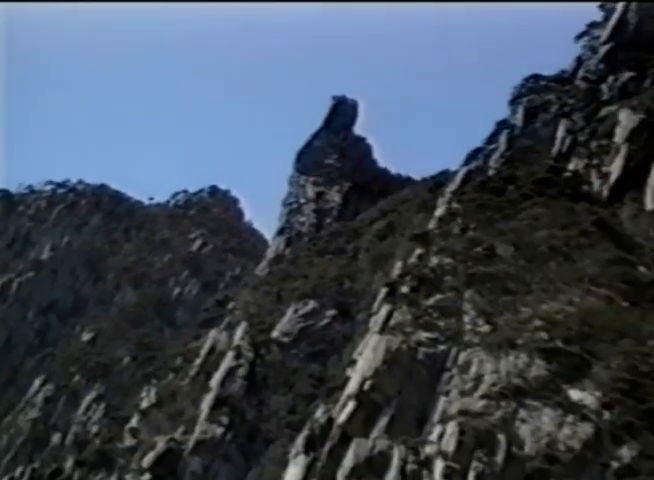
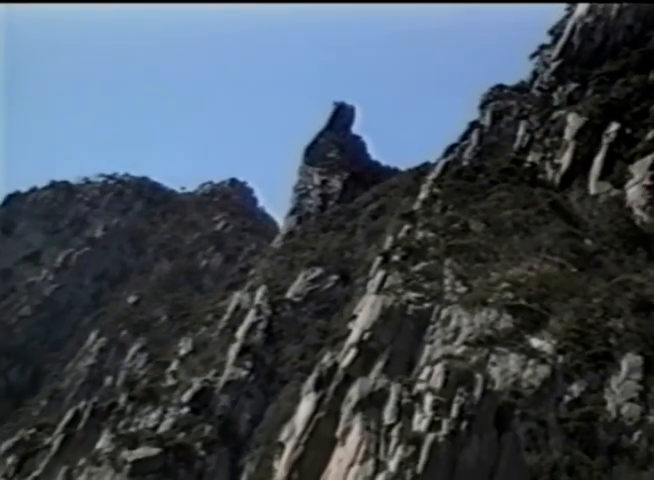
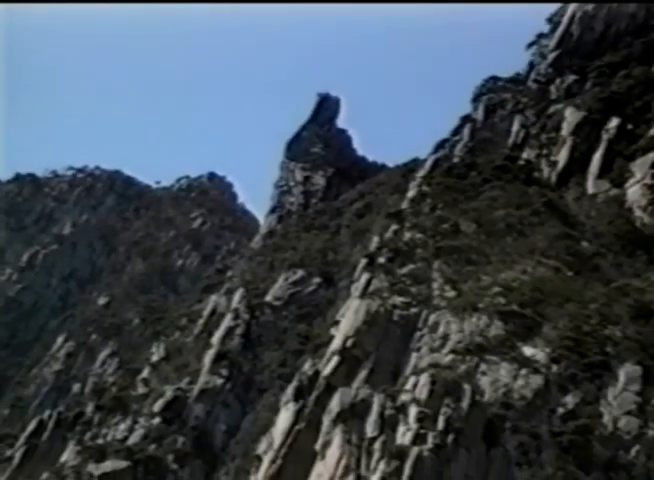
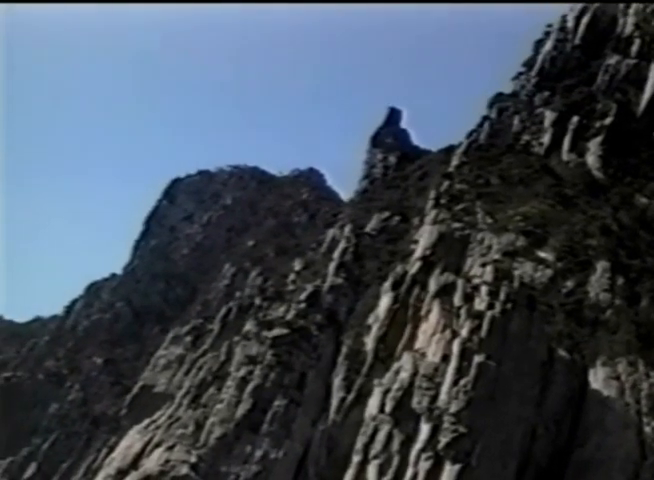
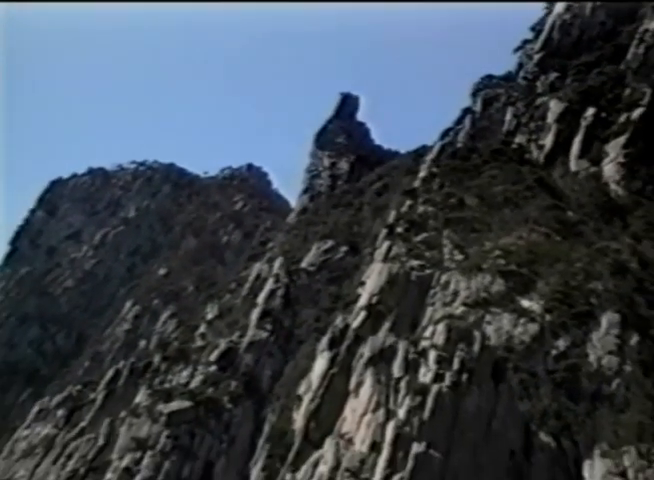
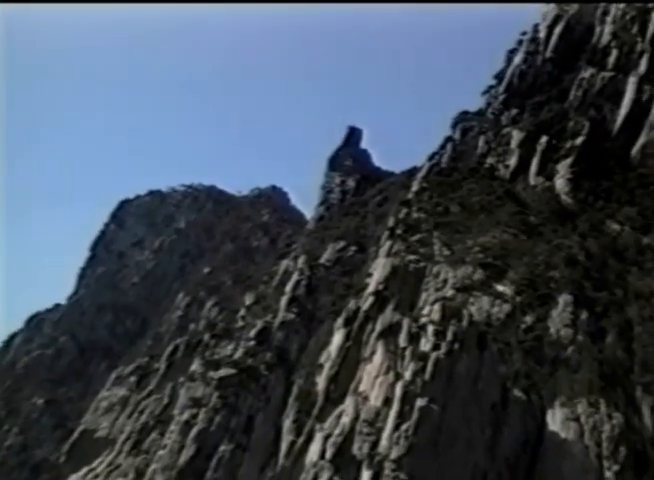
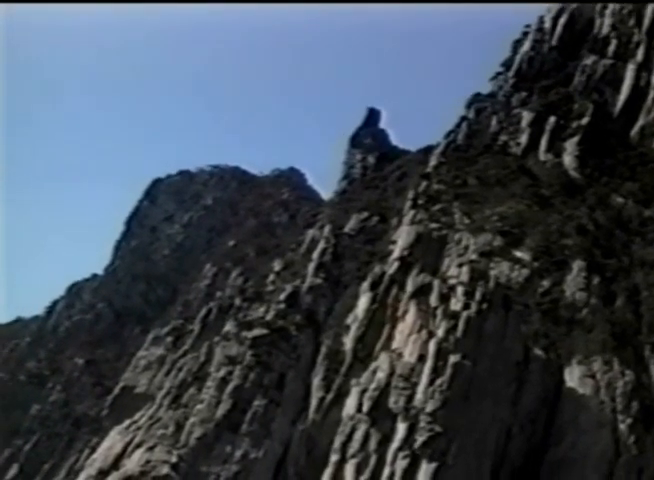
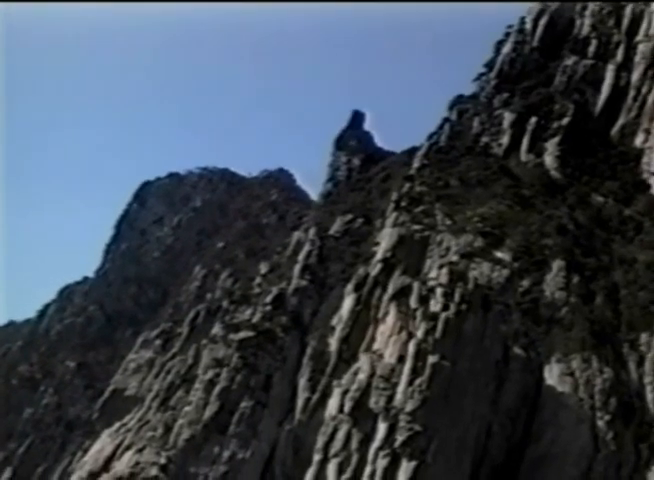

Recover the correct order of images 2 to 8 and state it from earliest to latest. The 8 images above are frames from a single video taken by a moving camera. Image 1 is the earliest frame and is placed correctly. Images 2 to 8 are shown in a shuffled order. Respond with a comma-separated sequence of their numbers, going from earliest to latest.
3, 2, 5, 6, 8, 7, 4
